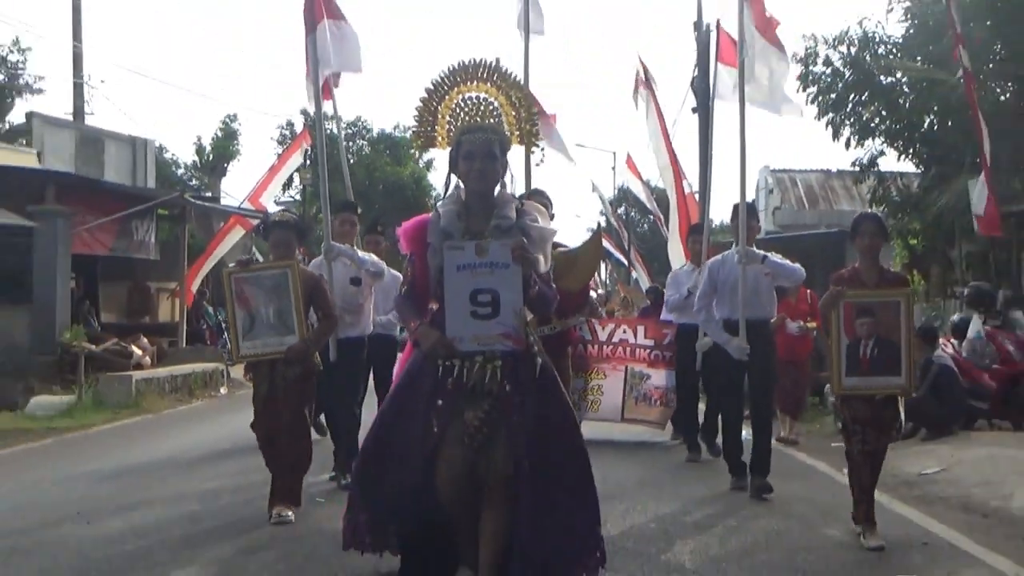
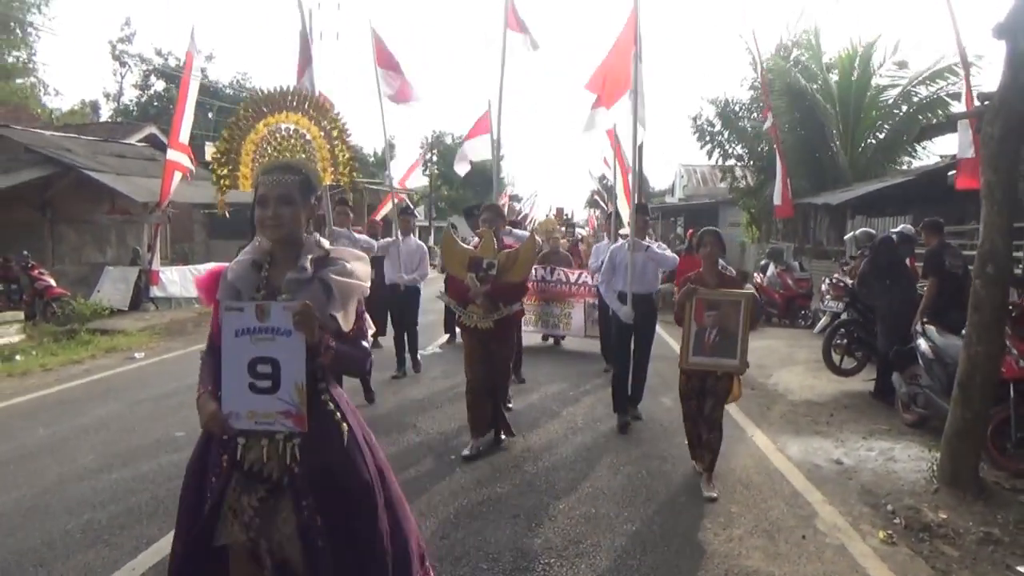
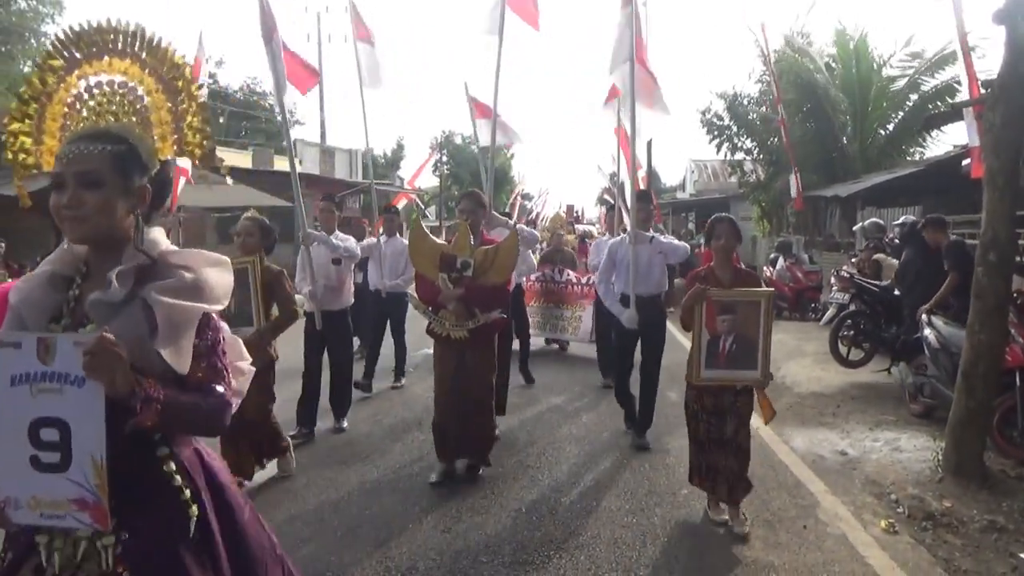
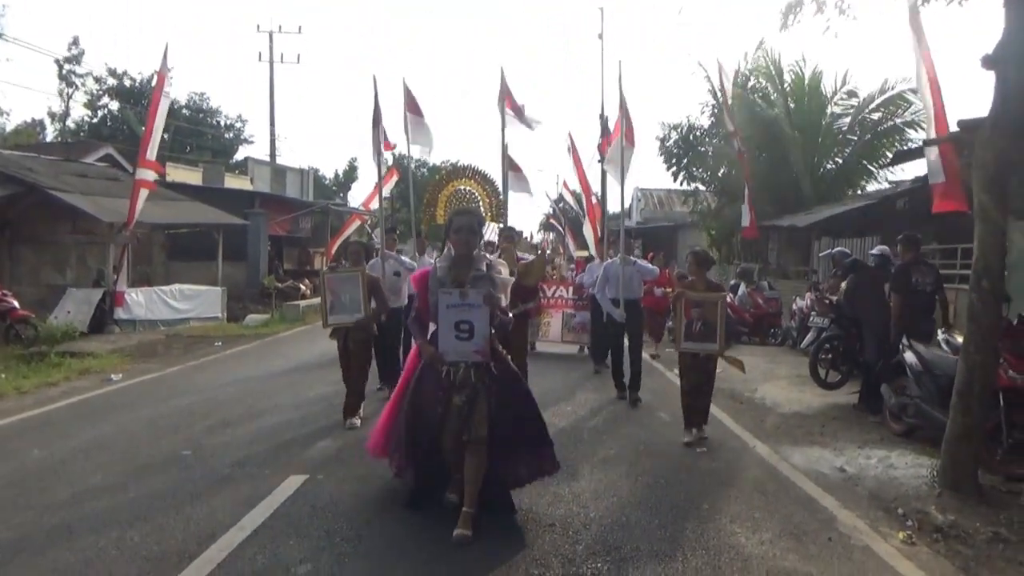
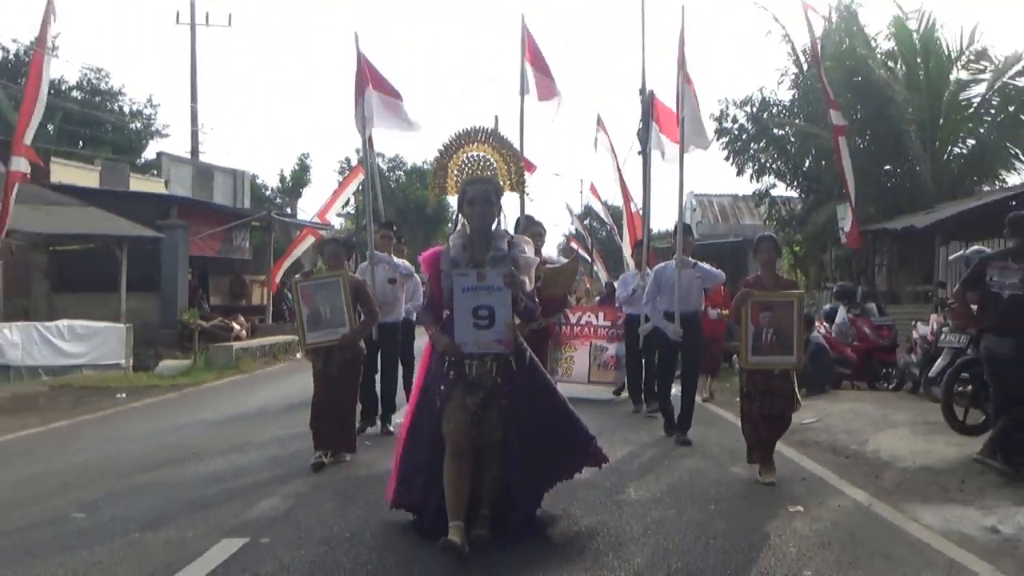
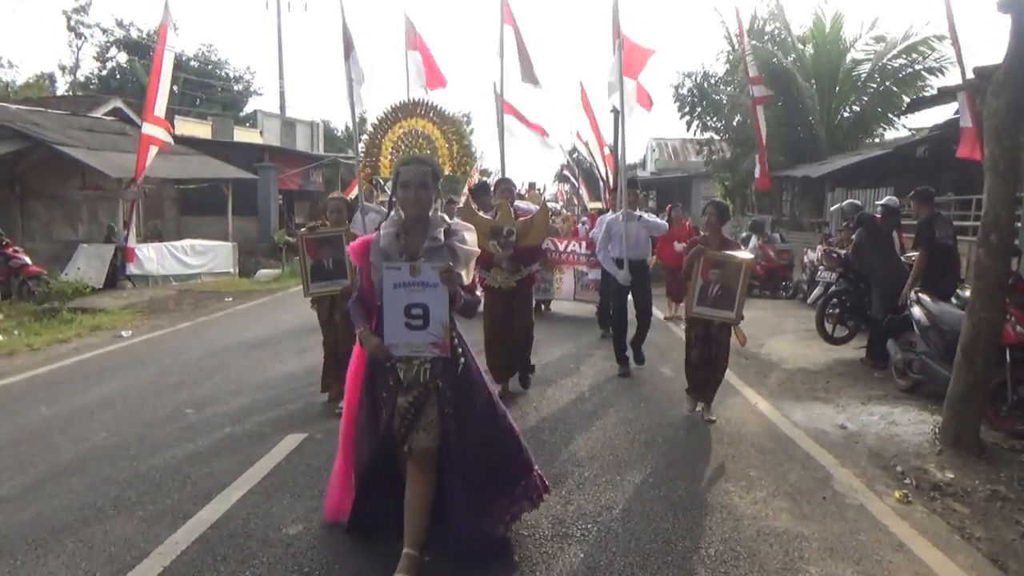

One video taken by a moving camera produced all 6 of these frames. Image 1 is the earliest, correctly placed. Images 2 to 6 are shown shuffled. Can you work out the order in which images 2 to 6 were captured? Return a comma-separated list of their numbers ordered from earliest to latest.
5, 4, 6, 2, 3
